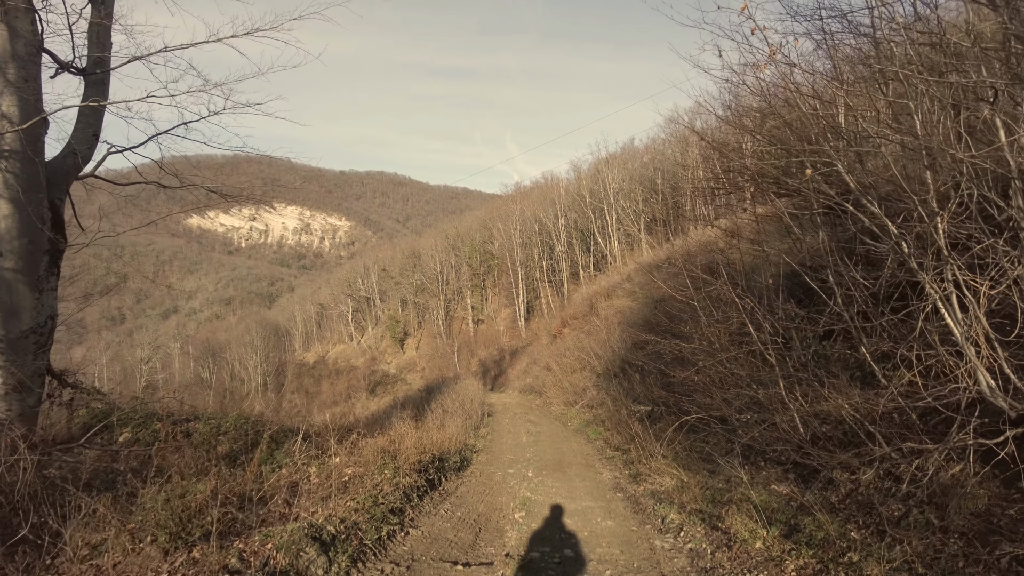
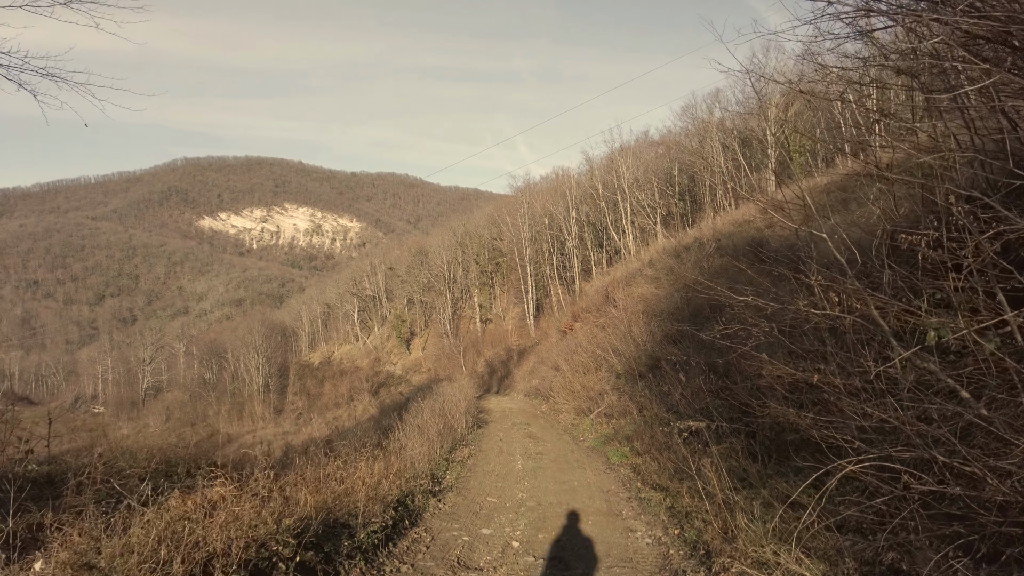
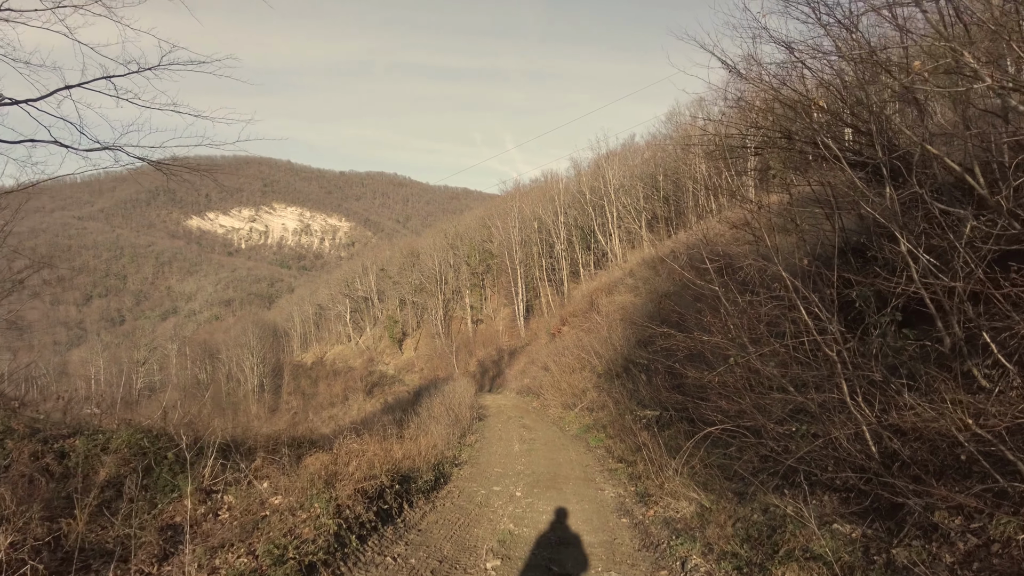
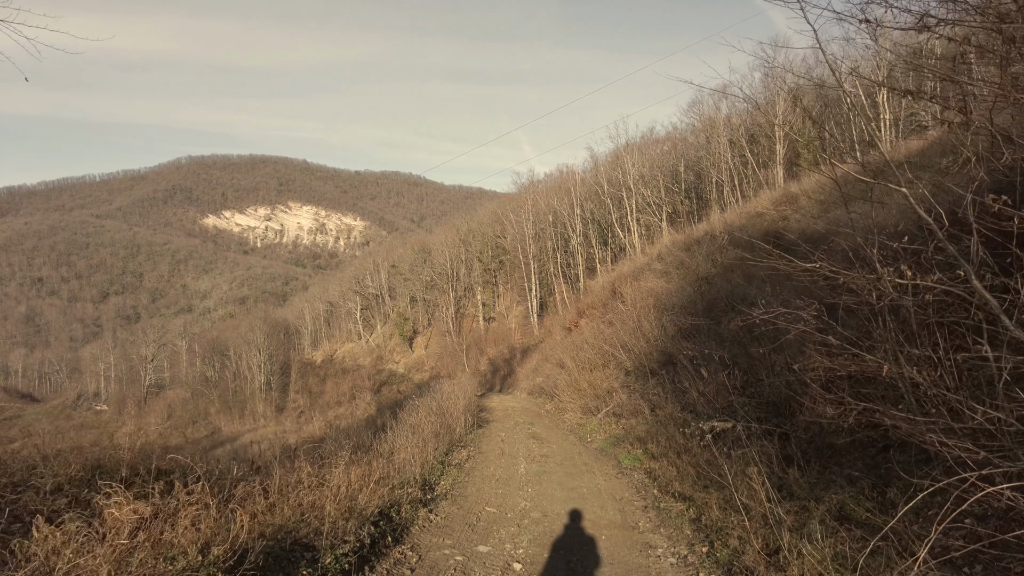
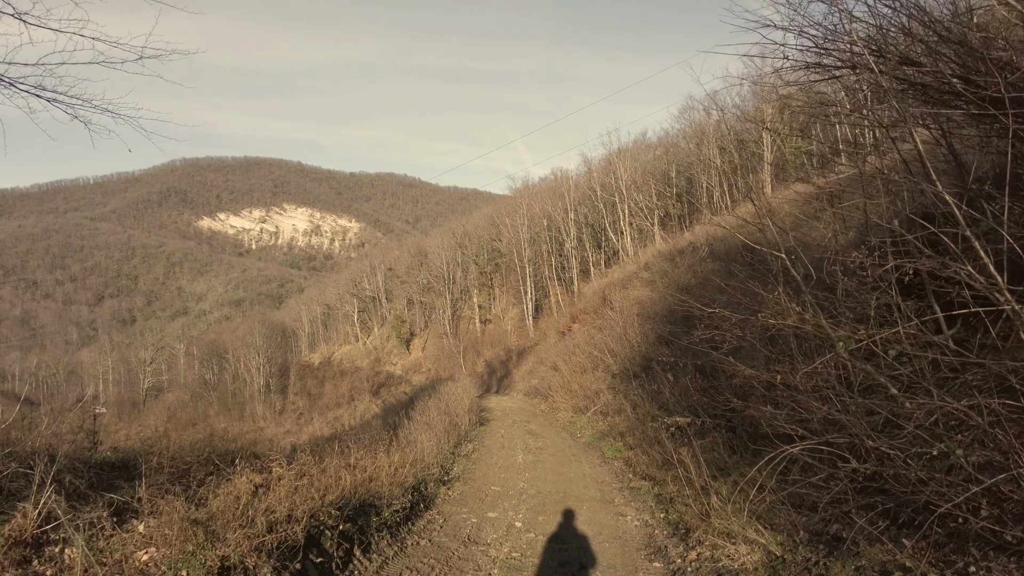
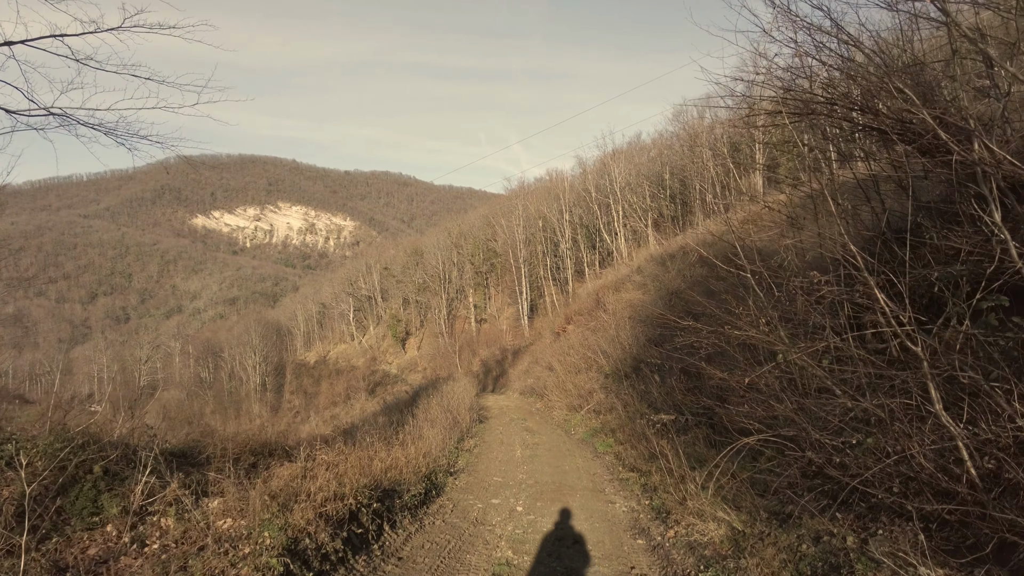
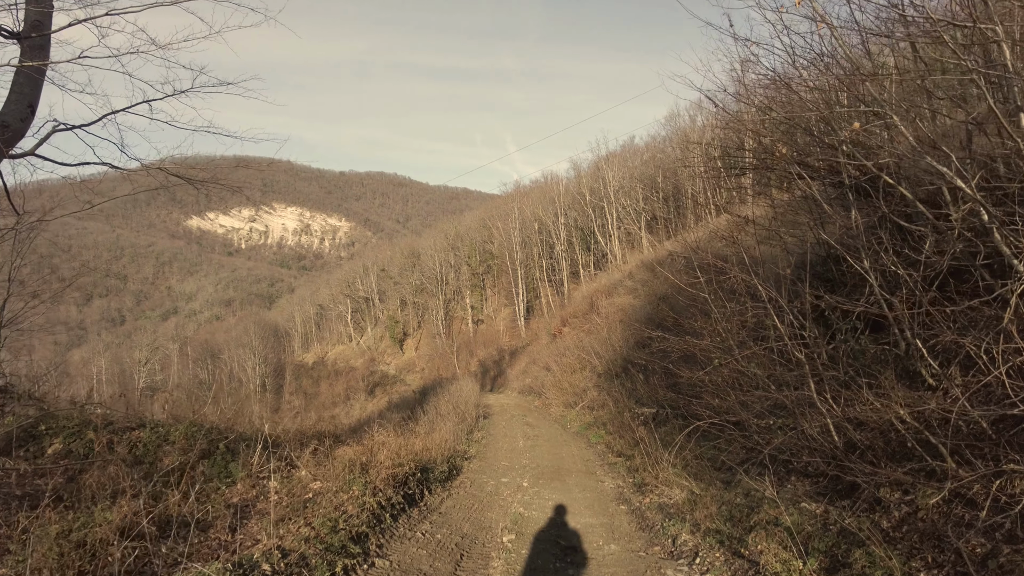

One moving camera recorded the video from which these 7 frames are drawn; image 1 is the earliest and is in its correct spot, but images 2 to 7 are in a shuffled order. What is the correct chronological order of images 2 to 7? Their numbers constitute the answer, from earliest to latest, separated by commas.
7, 3, 6, 5, 2, 4
